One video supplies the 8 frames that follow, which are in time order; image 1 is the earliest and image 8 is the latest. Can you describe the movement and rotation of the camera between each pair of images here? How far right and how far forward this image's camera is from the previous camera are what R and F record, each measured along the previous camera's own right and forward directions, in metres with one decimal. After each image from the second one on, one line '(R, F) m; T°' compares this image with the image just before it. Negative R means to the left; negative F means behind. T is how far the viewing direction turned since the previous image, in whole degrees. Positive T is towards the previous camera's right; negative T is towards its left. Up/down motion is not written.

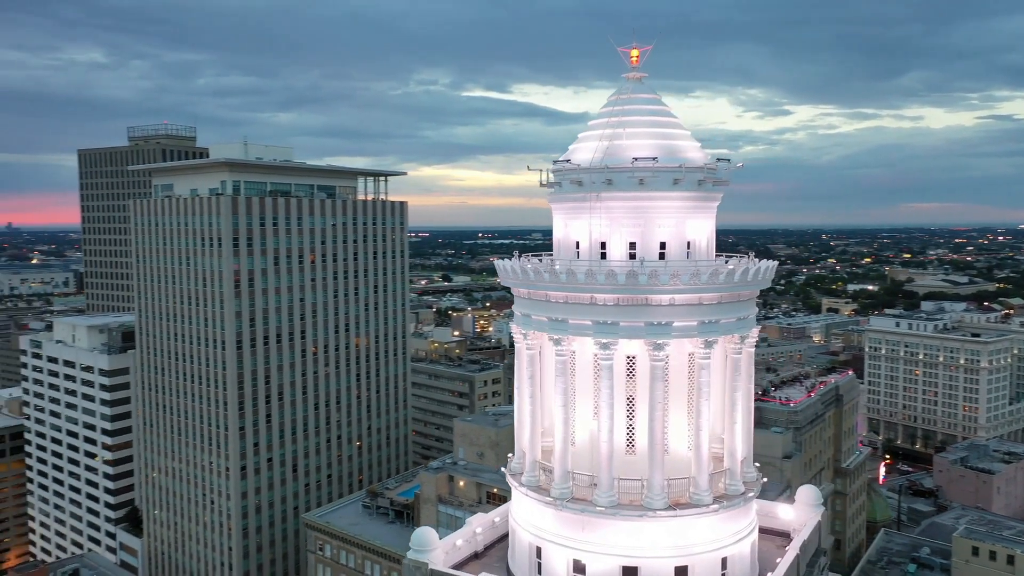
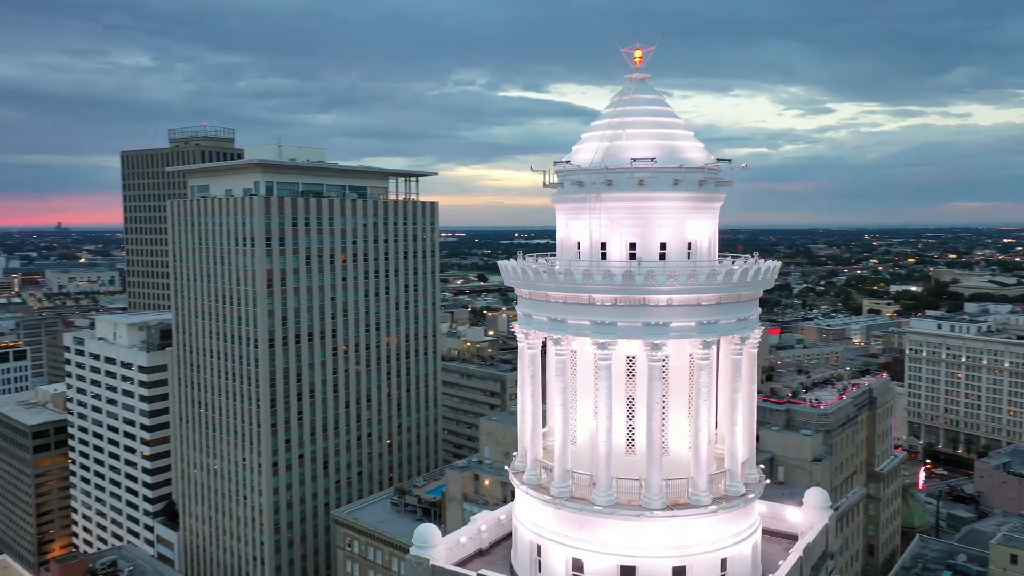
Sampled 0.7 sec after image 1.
(+0.8, -0.1) m; -3°
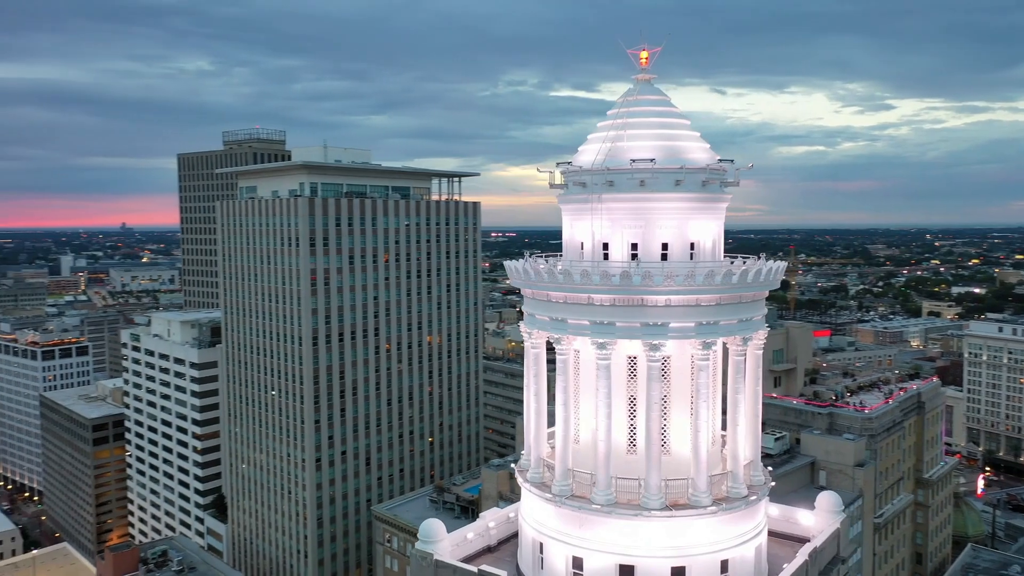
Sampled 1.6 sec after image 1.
(+1.0, -0.2) m; -4°
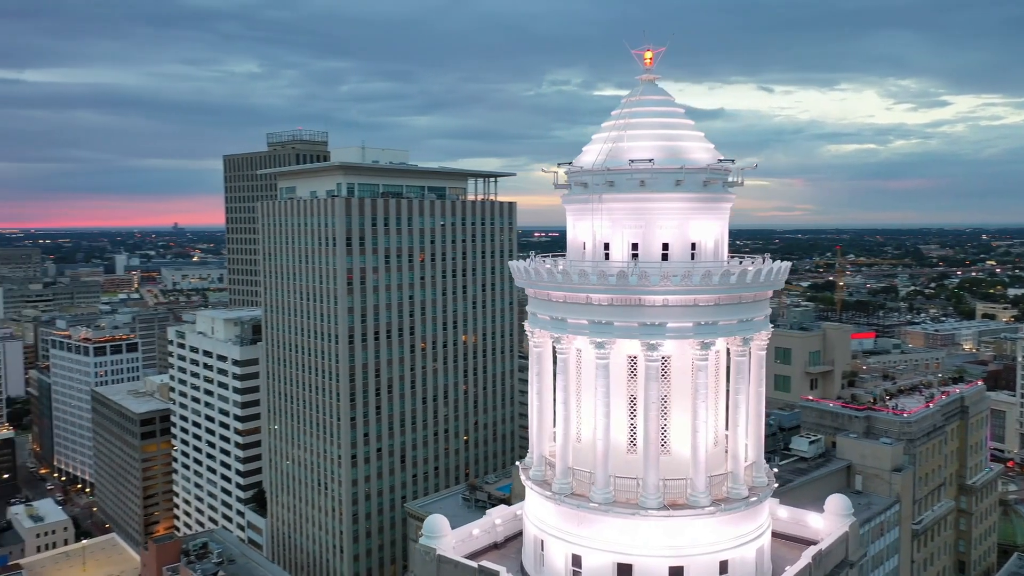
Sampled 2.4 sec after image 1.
(+0.9, -0.2) m; -3°
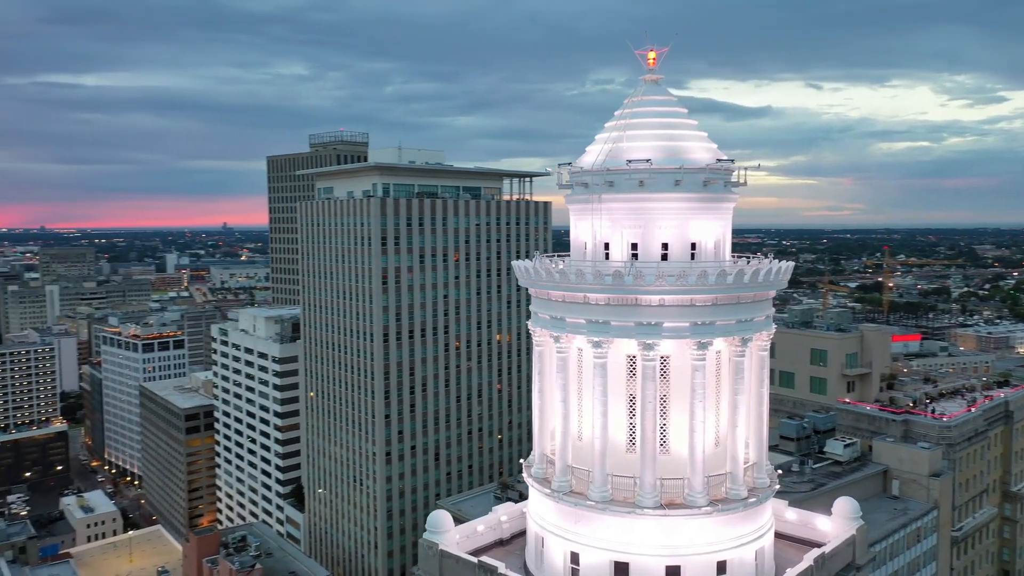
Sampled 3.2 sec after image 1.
(+0.9, -0.2) m; -3°
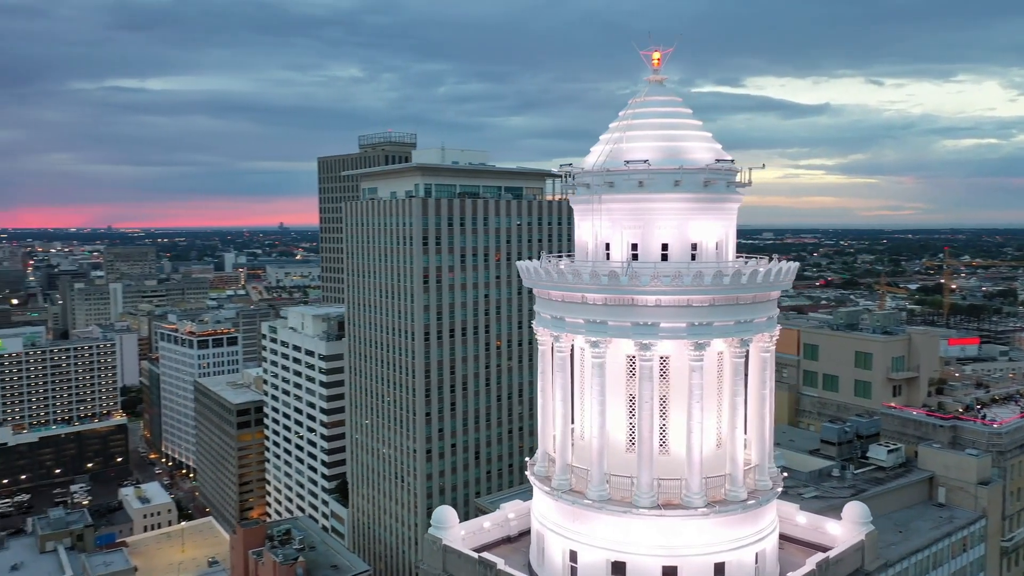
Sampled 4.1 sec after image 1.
(+1.1, -0.2) m; -4°
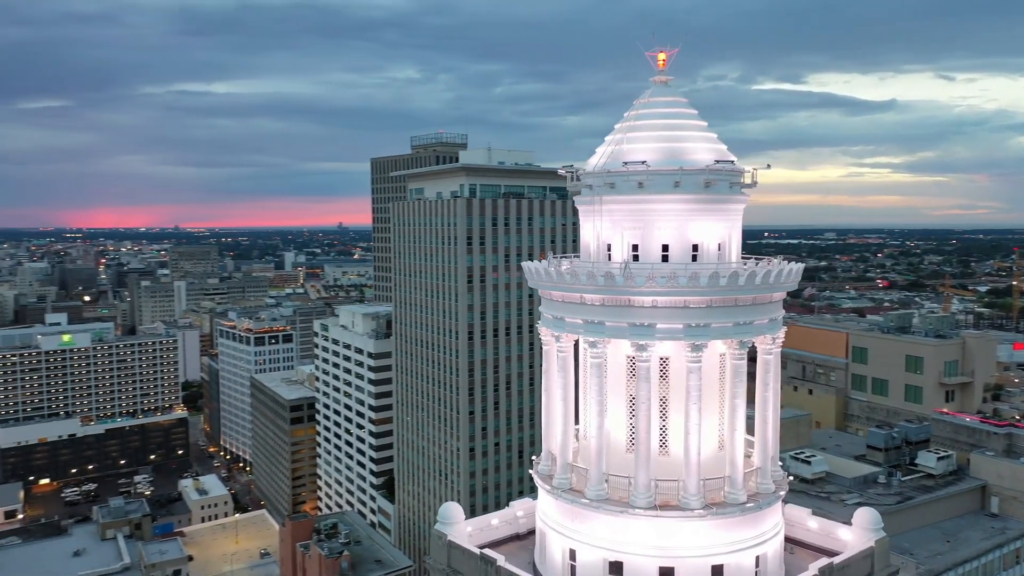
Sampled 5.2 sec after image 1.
(+1.2, -0.2) m; -4°
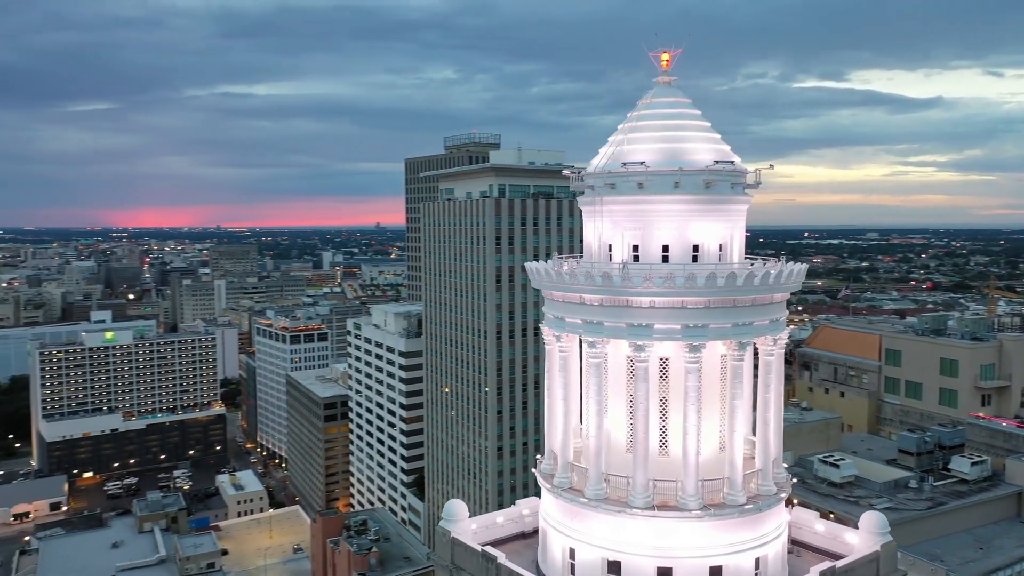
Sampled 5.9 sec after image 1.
(+0.8, -0.1) m; -3°
